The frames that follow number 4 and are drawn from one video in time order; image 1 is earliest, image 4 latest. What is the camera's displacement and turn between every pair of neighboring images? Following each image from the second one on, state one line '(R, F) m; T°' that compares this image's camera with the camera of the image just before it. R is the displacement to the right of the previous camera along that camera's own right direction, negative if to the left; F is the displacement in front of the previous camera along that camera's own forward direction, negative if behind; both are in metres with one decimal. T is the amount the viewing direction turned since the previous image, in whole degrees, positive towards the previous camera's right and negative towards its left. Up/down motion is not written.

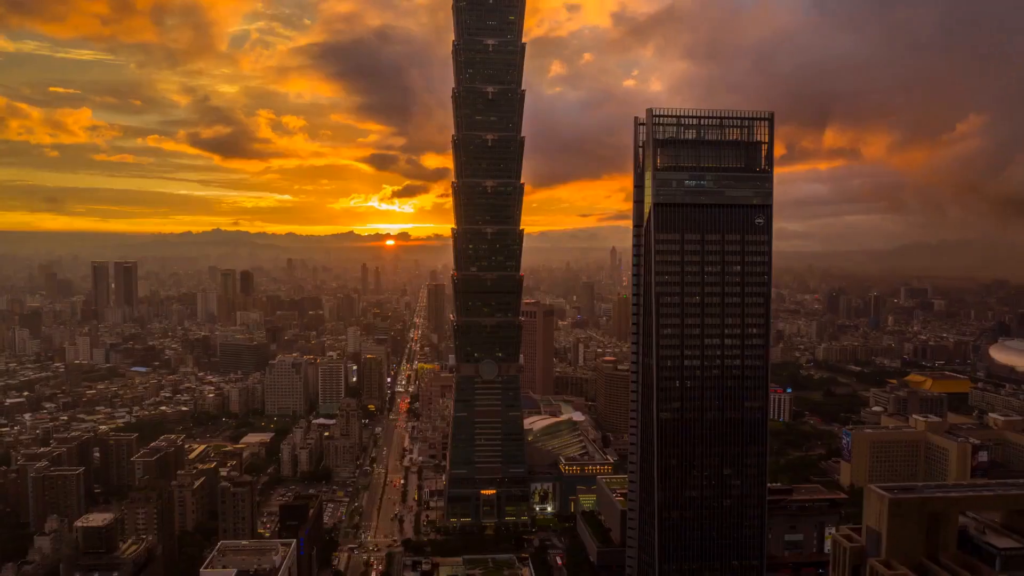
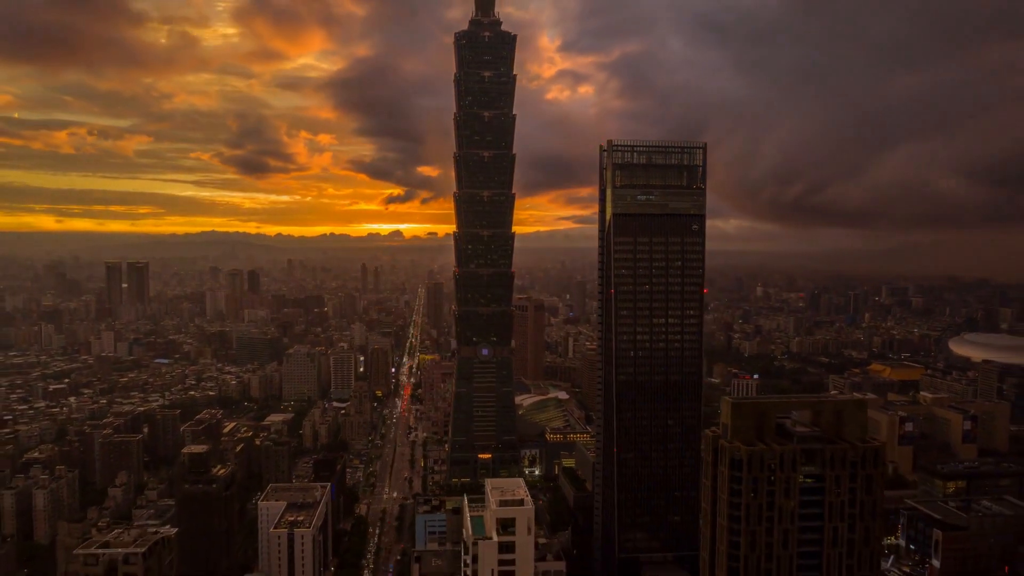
(0.0, -1.2) m; 0°
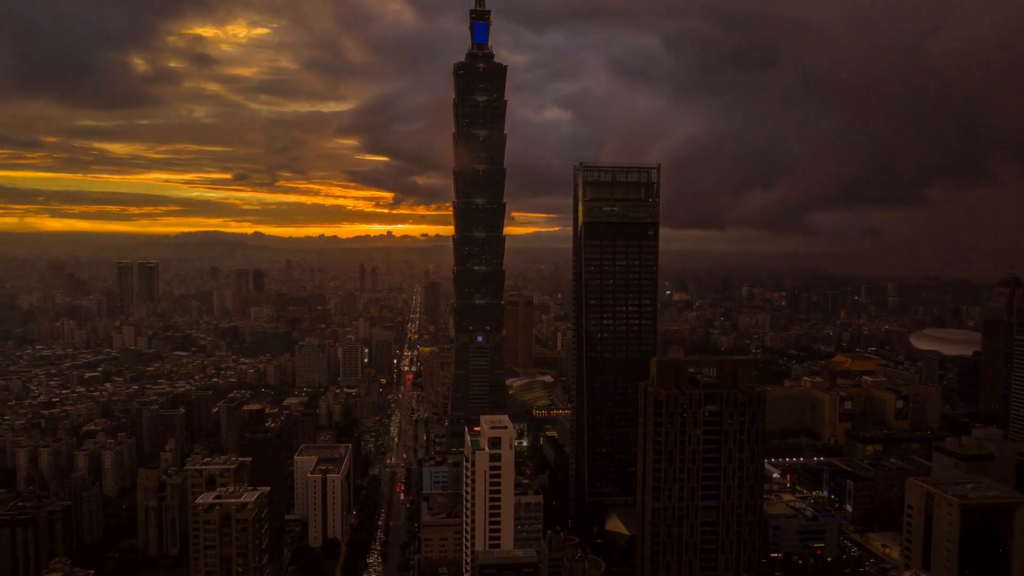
(0.0, -1.3) m; 0°
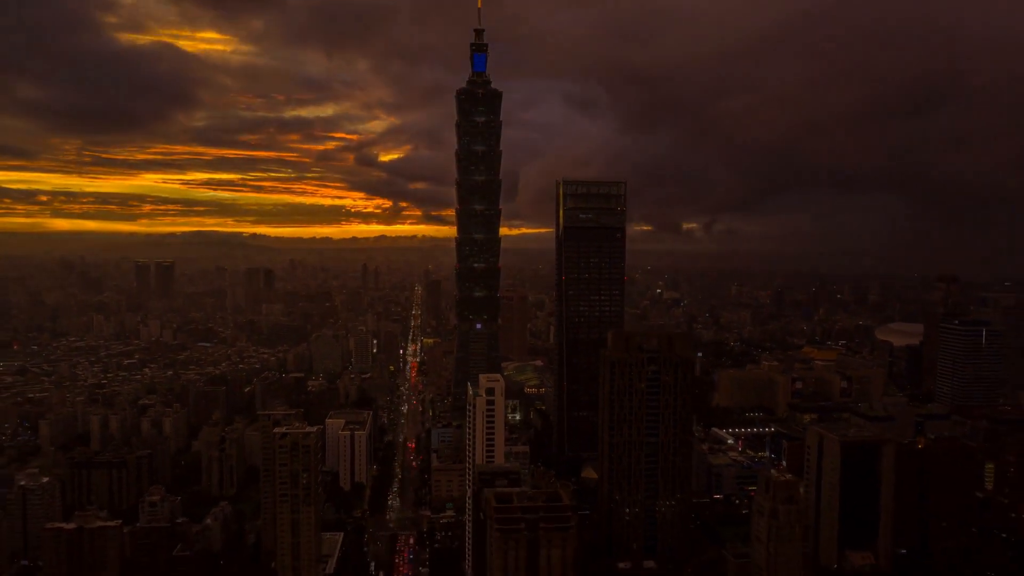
(+0.1, -1.5) m; 0°
